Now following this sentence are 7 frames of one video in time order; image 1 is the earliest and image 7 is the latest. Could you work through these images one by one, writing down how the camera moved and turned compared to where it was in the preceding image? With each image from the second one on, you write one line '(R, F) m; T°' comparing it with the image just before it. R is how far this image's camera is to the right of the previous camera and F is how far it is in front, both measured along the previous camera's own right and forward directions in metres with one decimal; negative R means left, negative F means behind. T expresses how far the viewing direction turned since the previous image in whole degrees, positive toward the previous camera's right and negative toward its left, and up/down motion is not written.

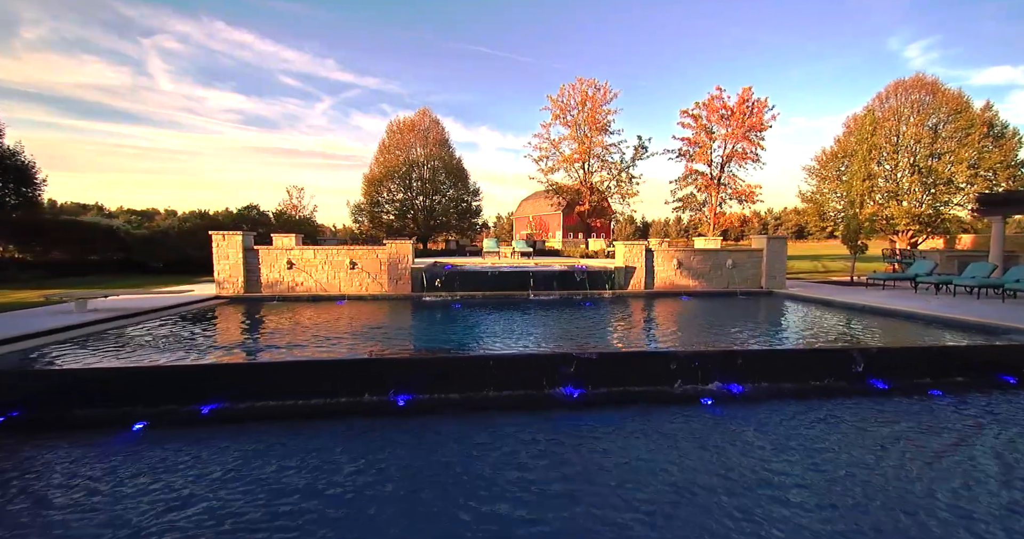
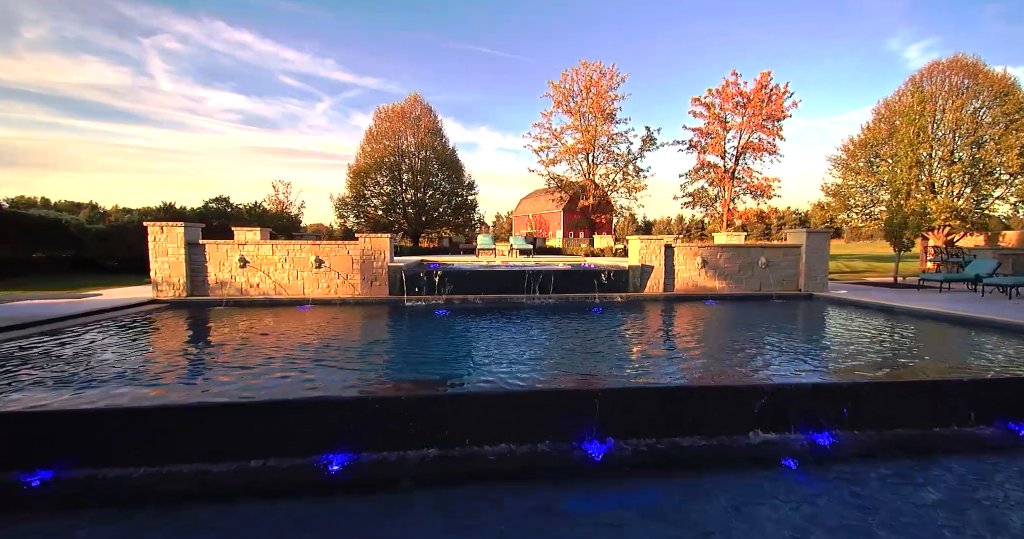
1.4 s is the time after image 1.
(+0.1, +2.1) m; 0°
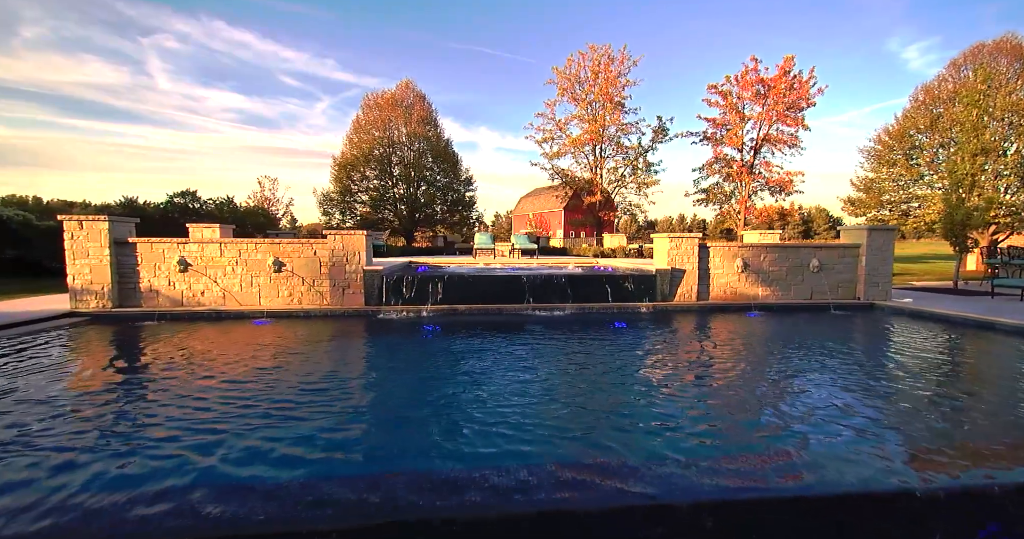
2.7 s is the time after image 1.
(-0.1, +2.0) m; 0°
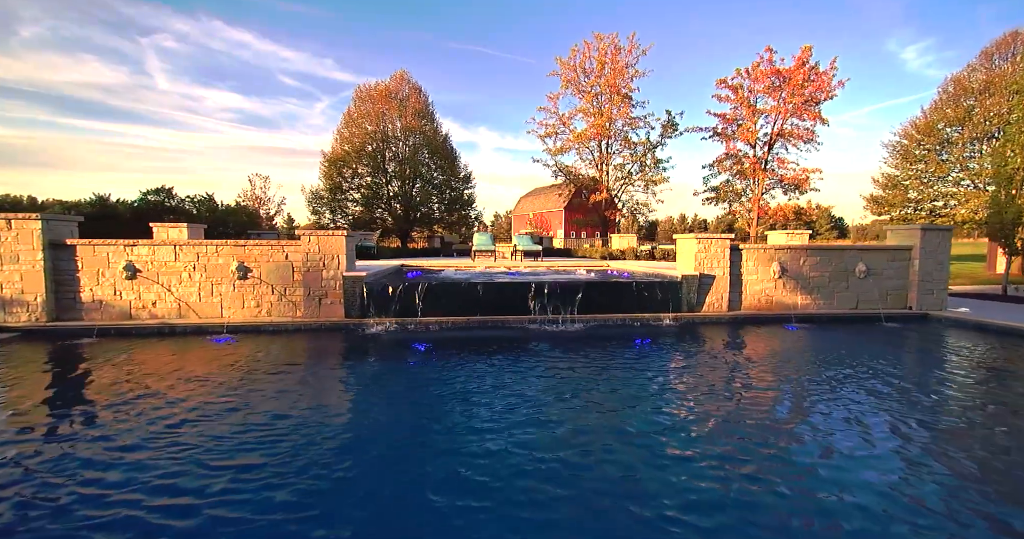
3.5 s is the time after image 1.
(-0.1, +1.3) m; 0°
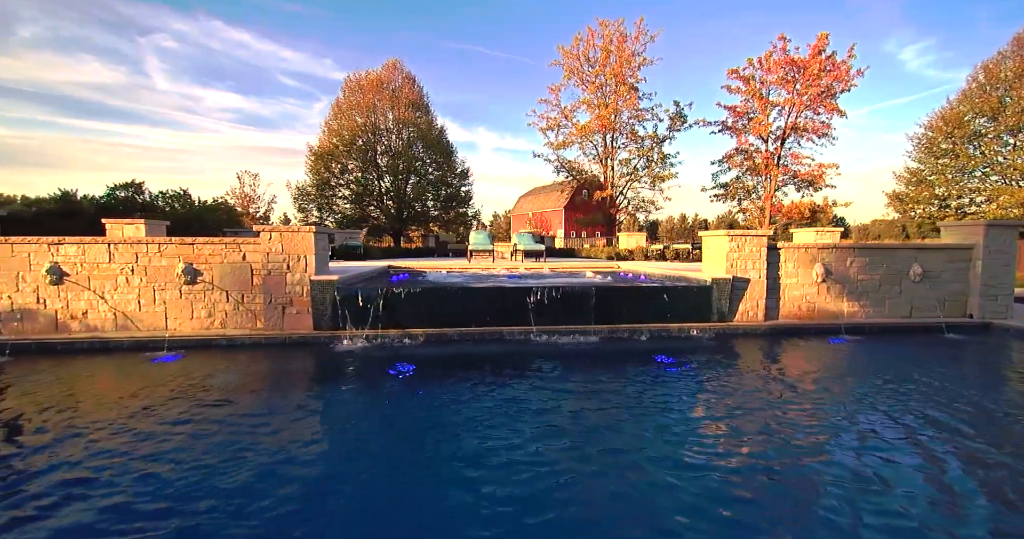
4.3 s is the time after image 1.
(0.0, +1.2) m; 0°
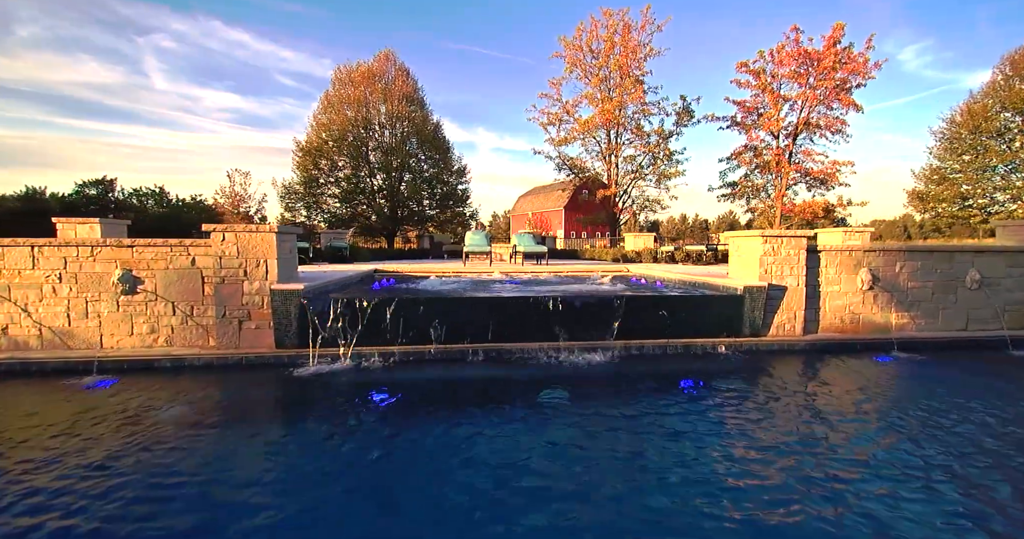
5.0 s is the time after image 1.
(0.0, +1.0) m; 0°
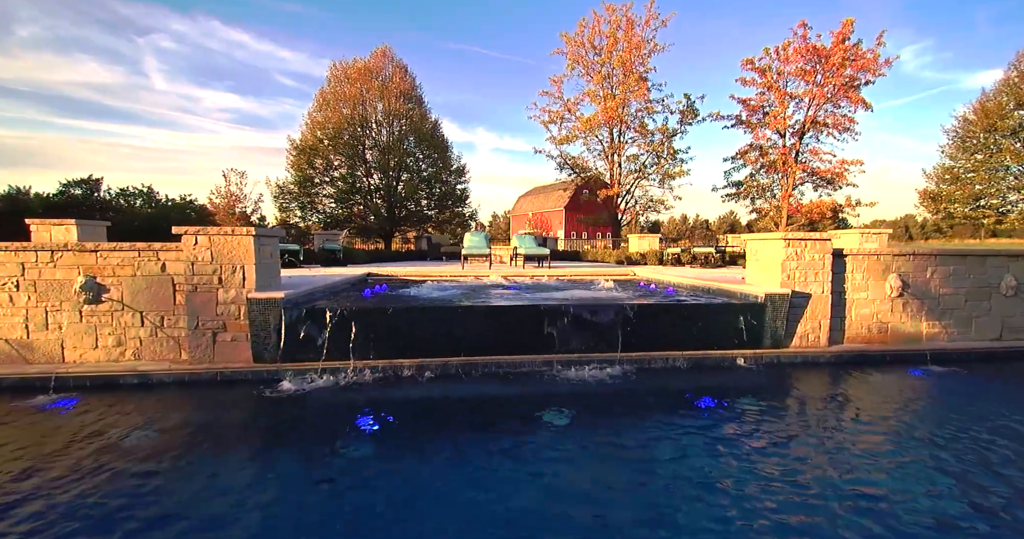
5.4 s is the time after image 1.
(0.0, +0.5) m; 0°
